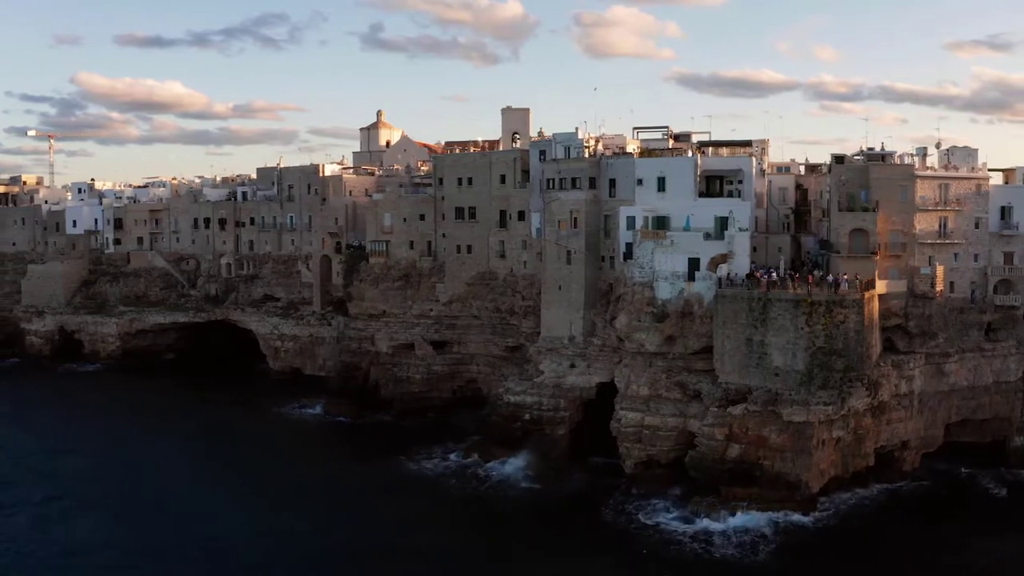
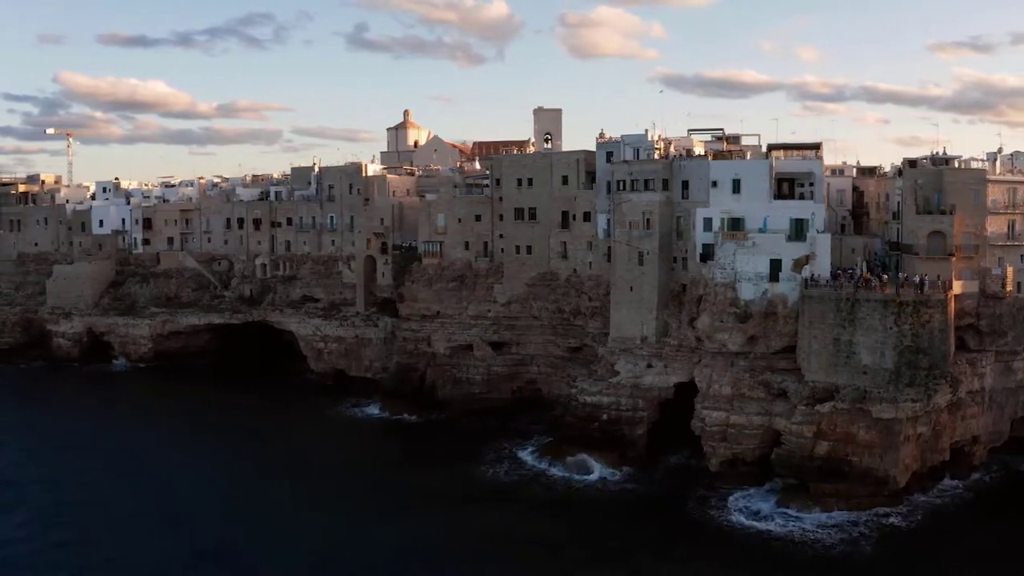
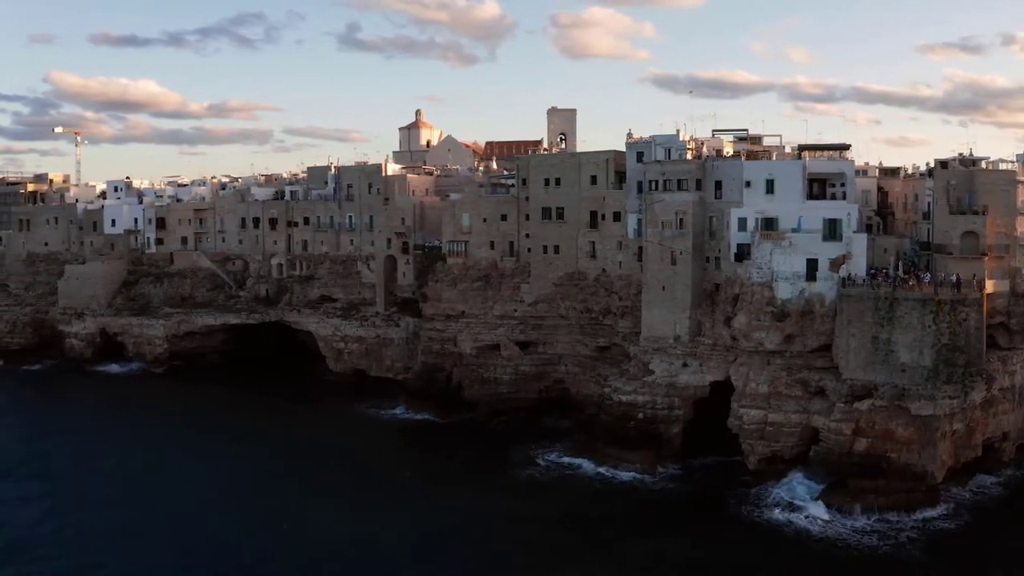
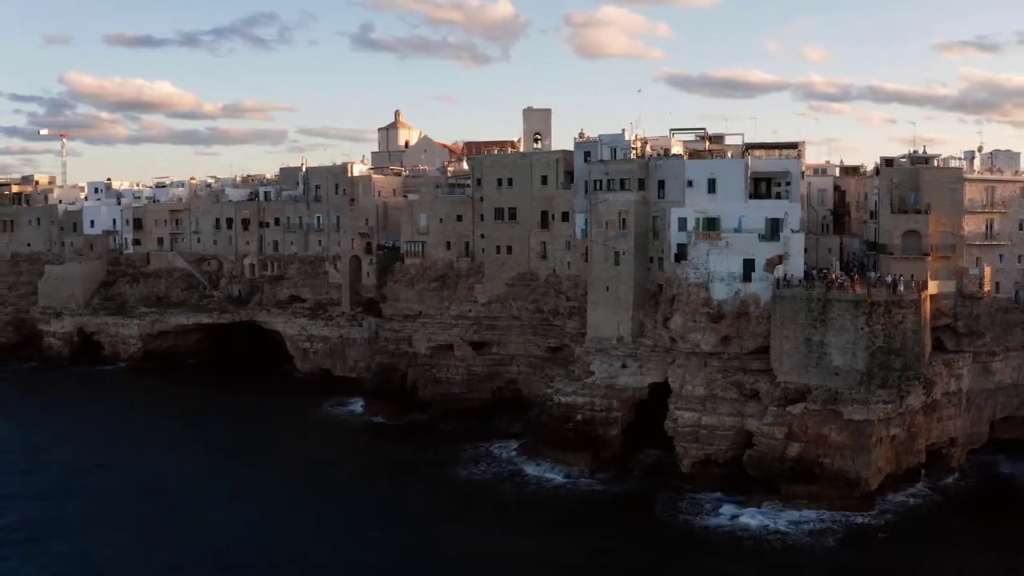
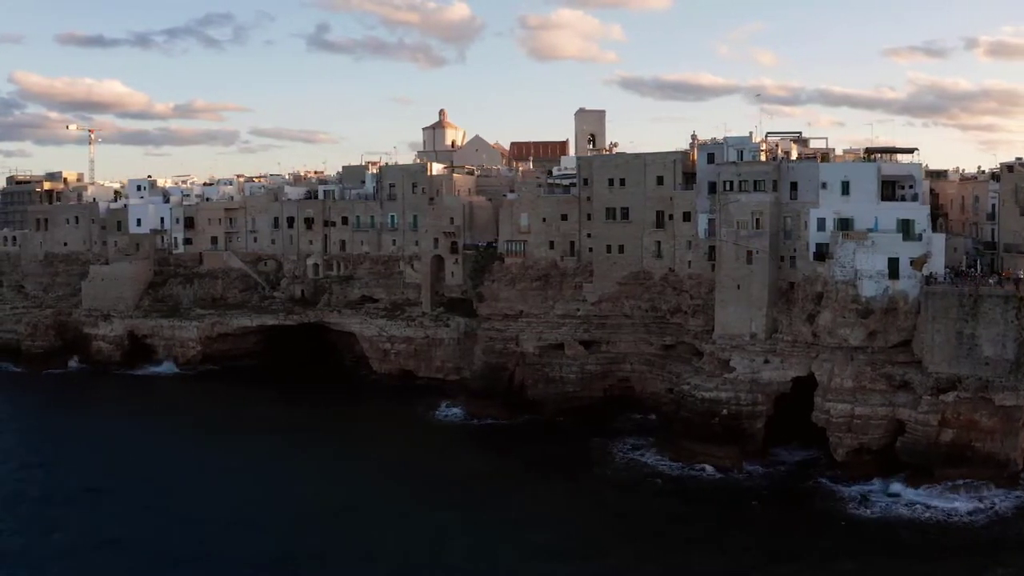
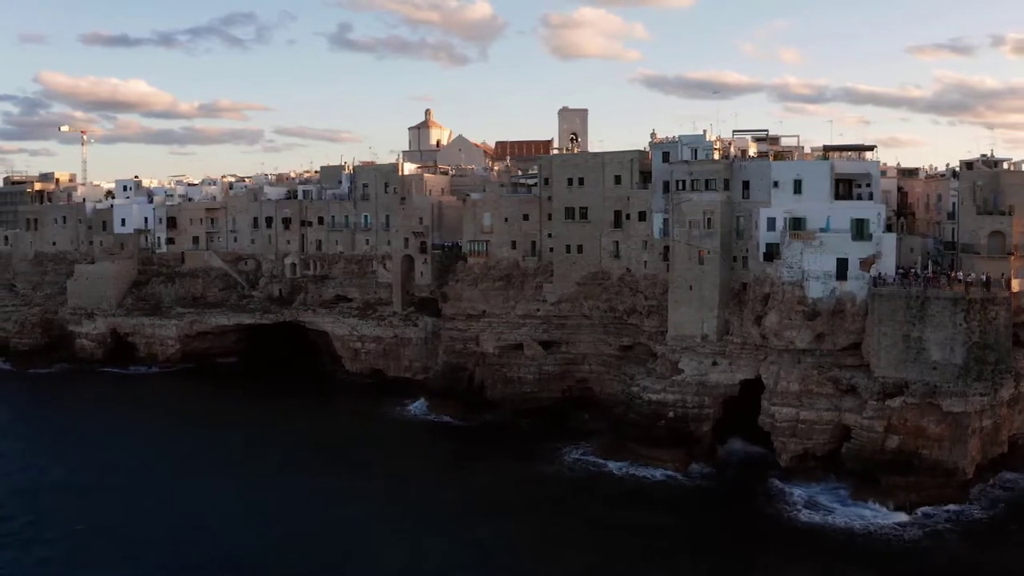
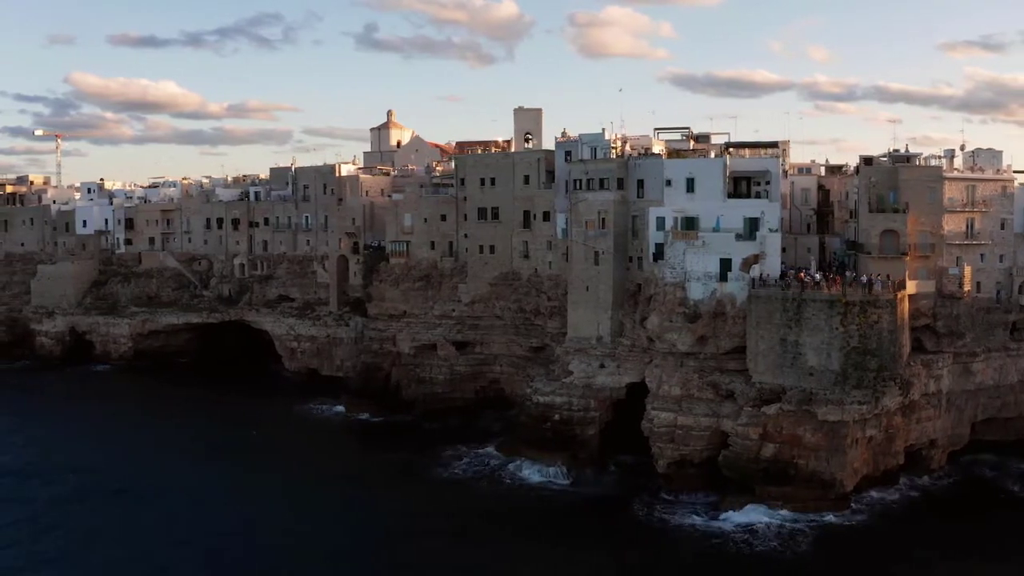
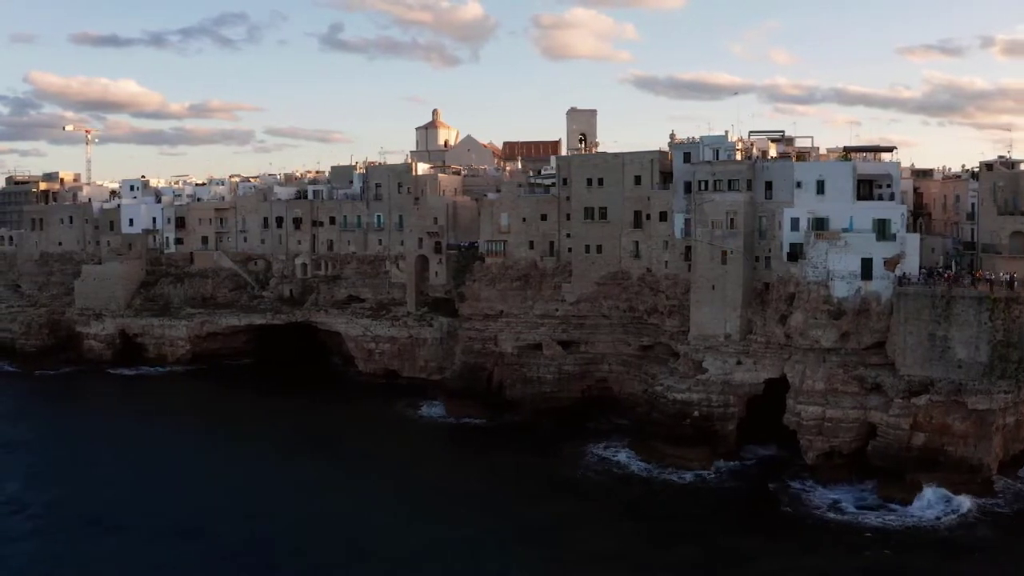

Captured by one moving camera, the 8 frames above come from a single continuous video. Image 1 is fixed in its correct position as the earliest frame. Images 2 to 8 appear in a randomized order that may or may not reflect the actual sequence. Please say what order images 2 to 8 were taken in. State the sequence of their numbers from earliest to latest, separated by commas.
7, 4, 2, 3, 6, 8, 5
